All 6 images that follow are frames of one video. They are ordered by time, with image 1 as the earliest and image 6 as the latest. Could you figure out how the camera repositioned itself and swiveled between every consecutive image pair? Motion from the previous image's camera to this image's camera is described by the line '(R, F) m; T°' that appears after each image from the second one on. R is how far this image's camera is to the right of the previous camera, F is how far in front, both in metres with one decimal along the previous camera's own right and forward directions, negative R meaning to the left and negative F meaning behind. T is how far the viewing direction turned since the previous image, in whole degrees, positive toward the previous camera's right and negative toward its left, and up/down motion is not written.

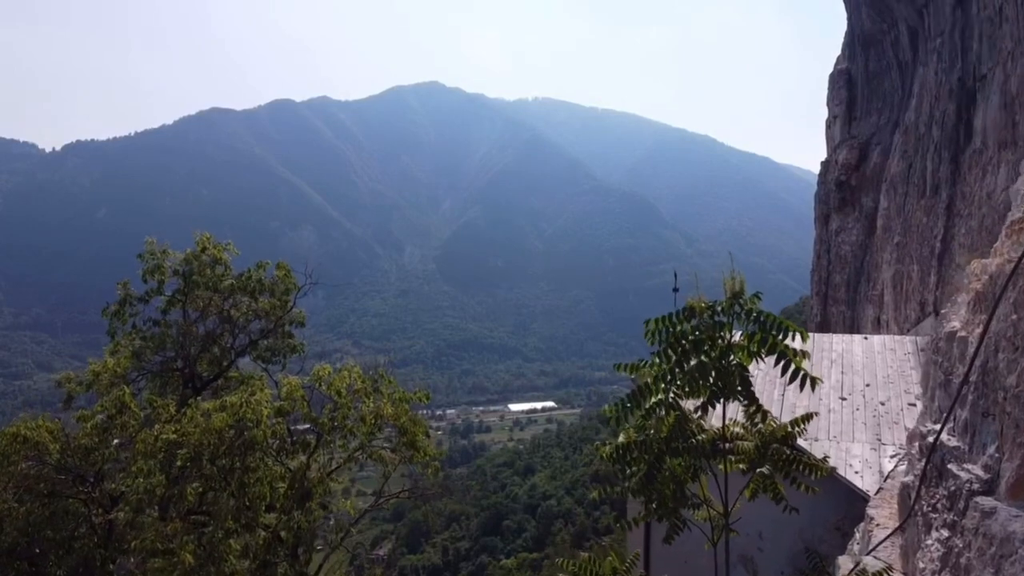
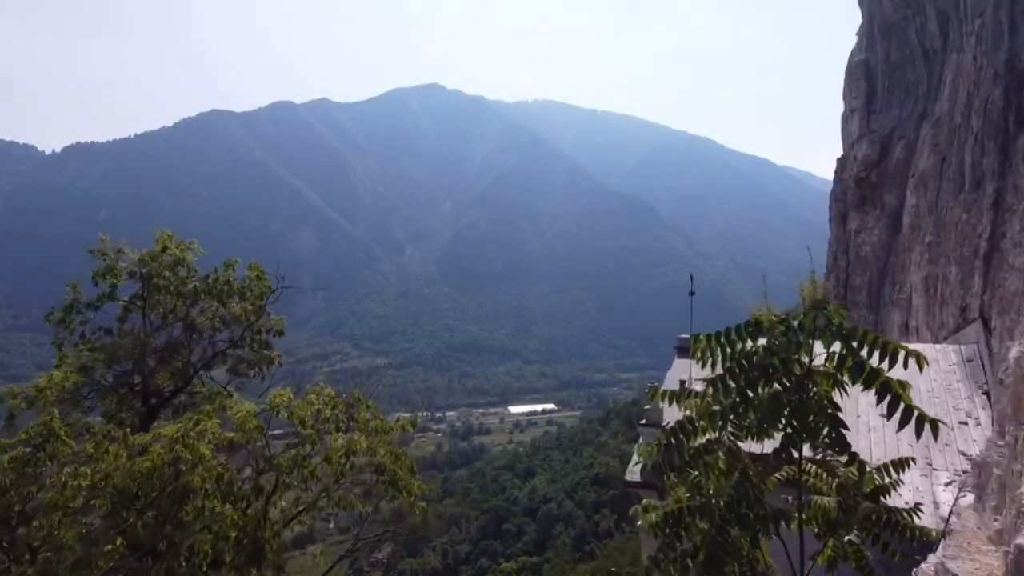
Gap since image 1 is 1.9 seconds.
(0.0, +0.5) m; 0°
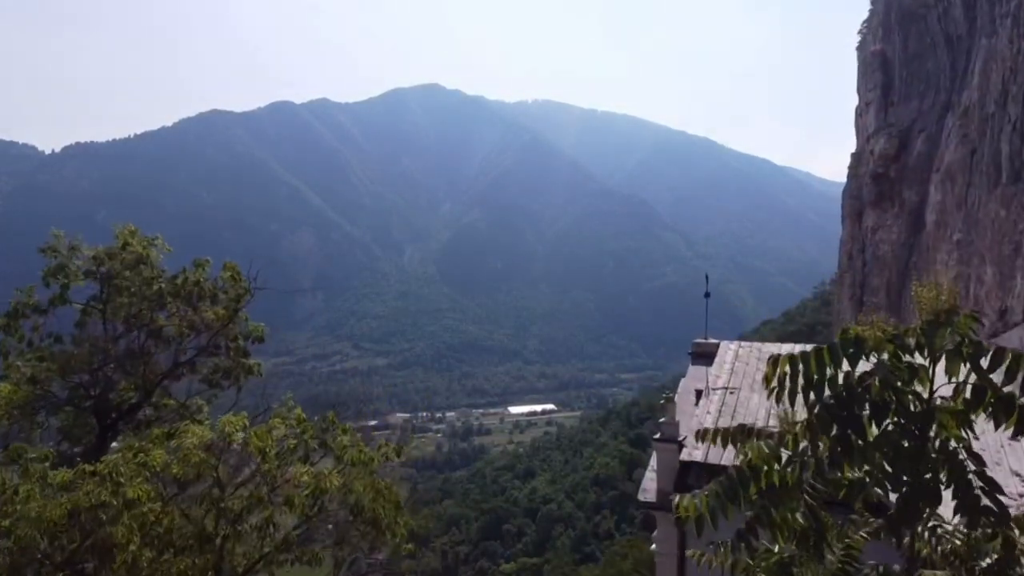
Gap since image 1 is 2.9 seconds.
(0.0, +0.4) m; 0°
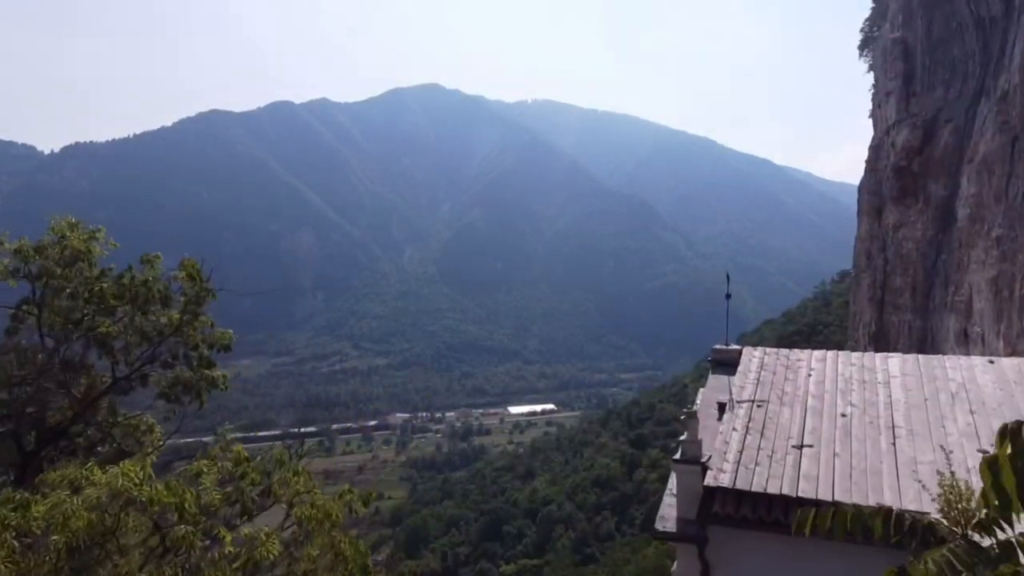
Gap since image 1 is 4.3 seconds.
(0.0, +0.5) m; 0°
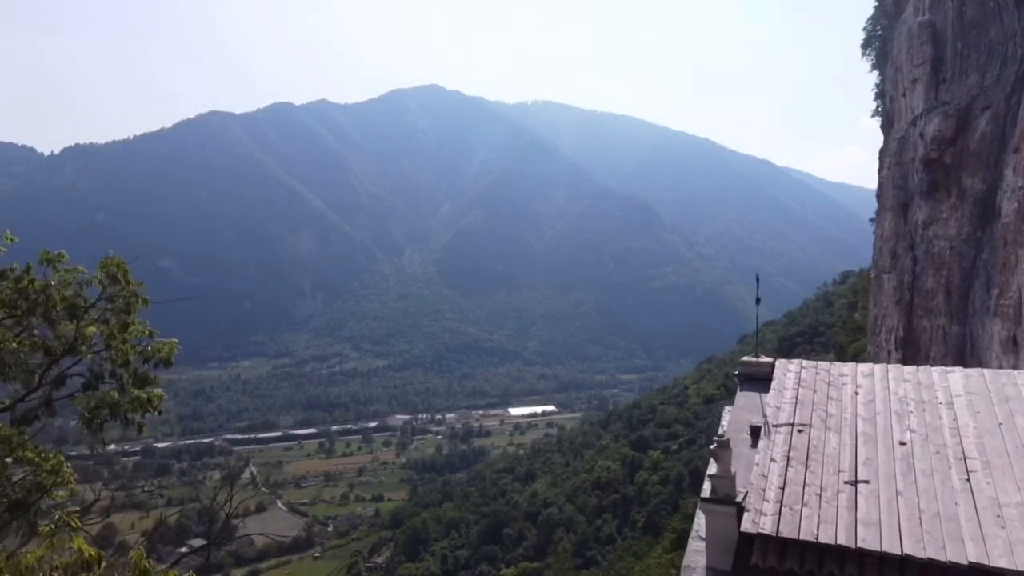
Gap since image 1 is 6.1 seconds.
(0.0, +0.6) m; 0°
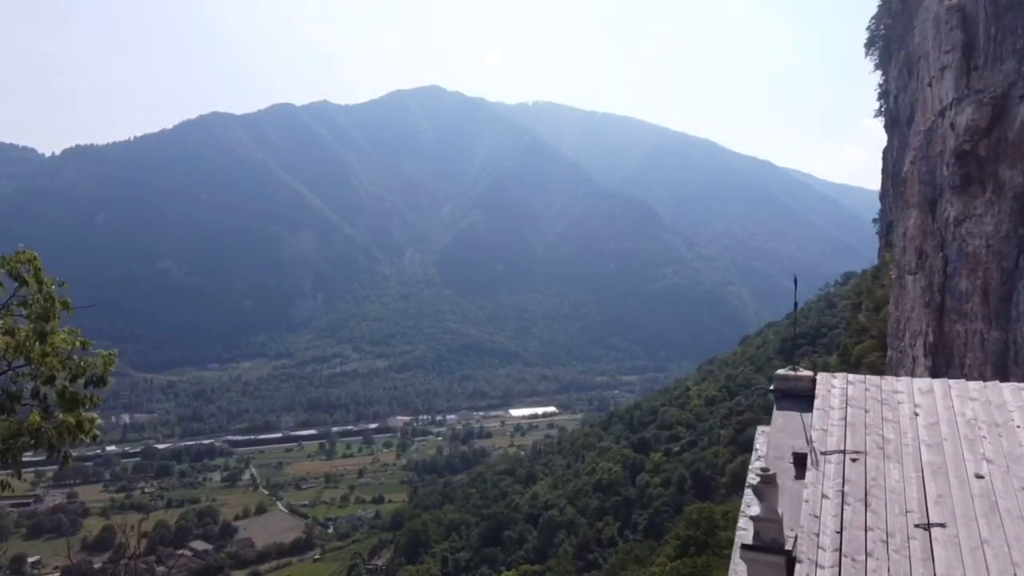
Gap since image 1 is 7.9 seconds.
(0.0, +0.5) m; 0°
